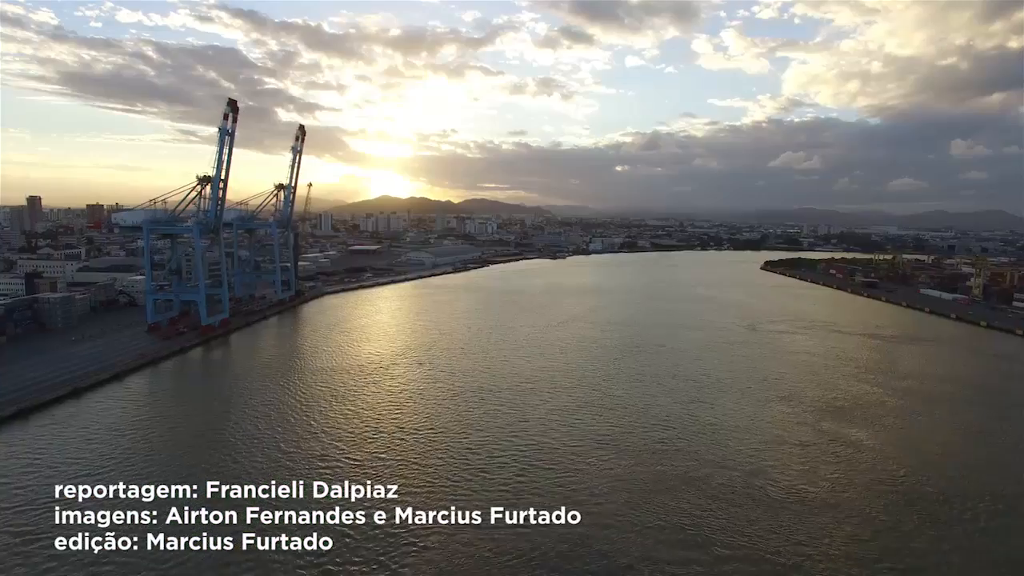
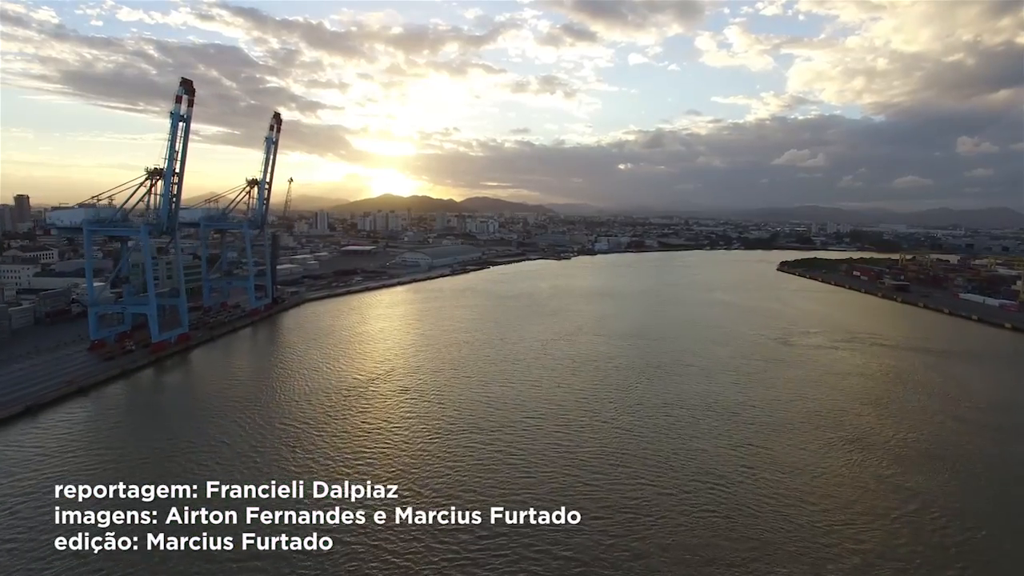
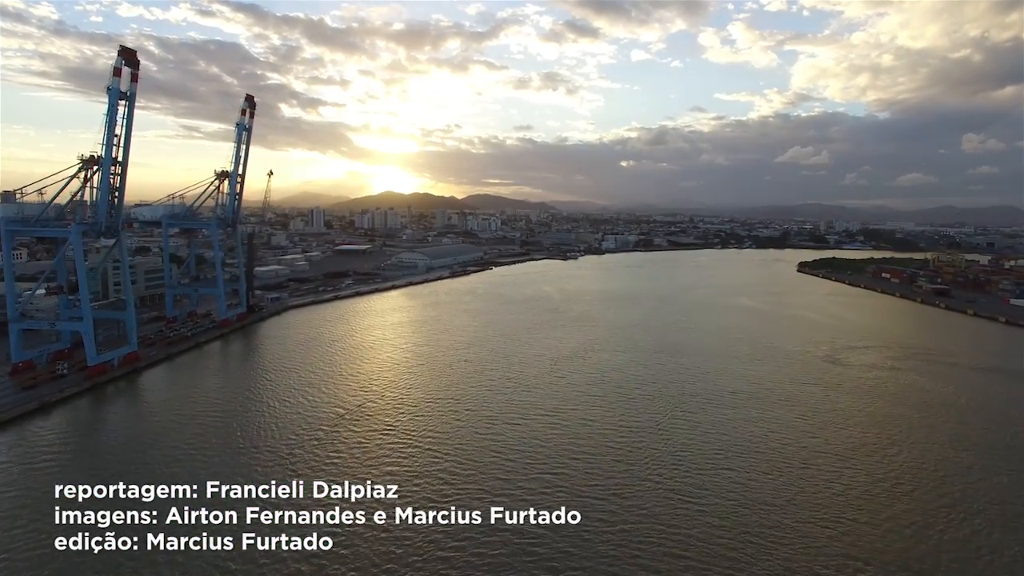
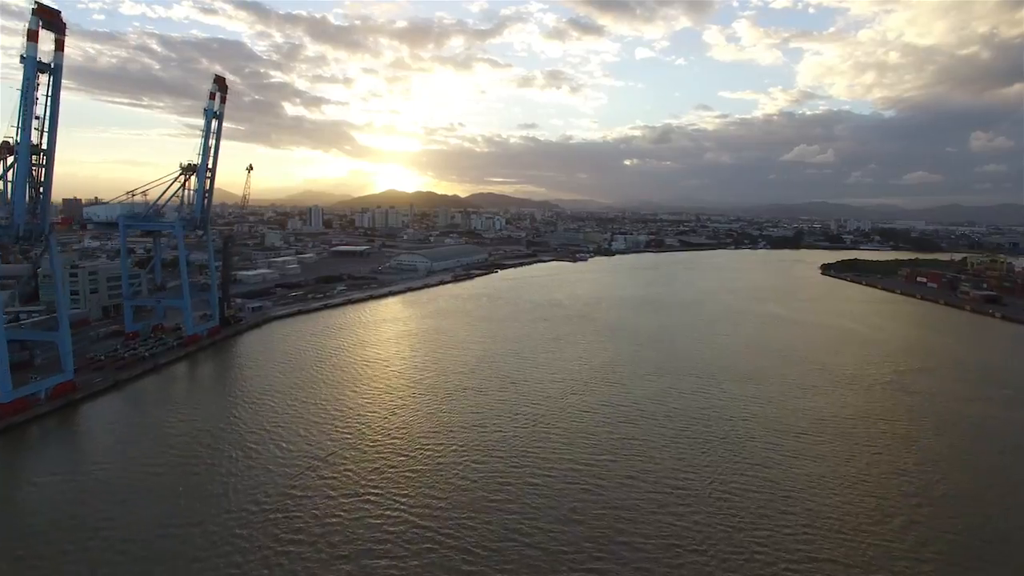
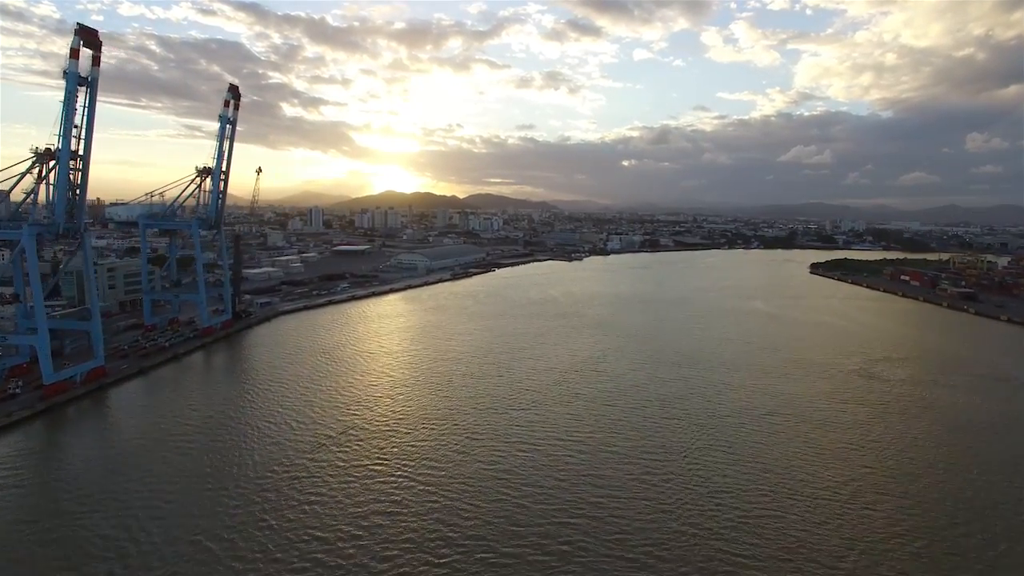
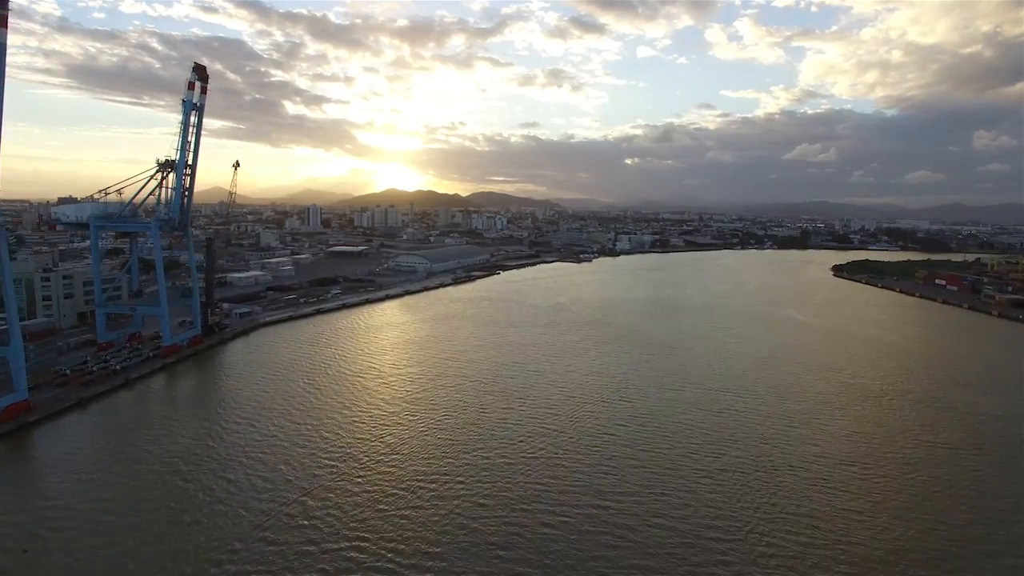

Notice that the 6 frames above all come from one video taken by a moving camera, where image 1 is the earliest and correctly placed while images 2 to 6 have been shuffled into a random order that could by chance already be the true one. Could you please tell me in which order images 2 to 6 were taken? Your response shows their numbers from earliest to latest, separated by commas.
2, 3, 5, 4, 6
